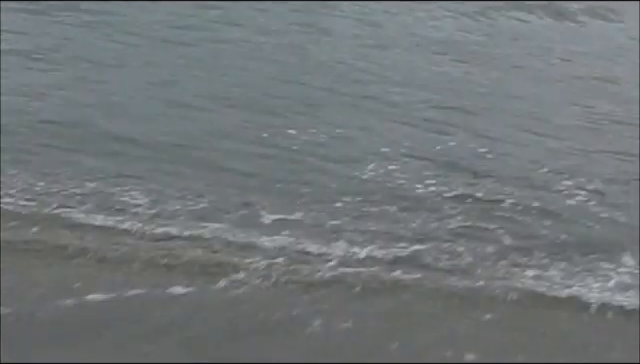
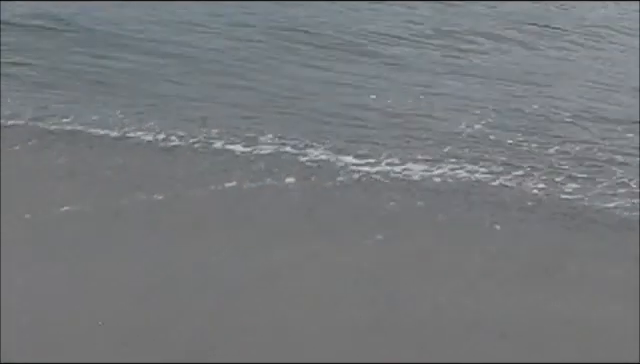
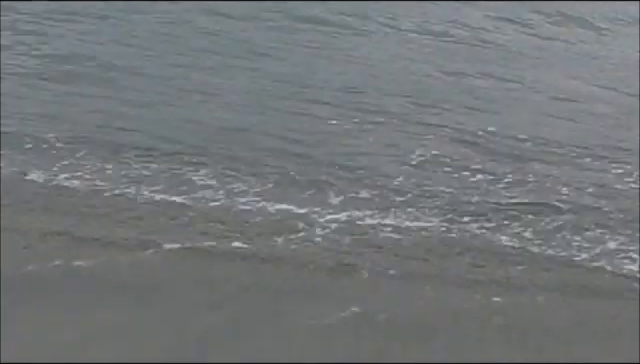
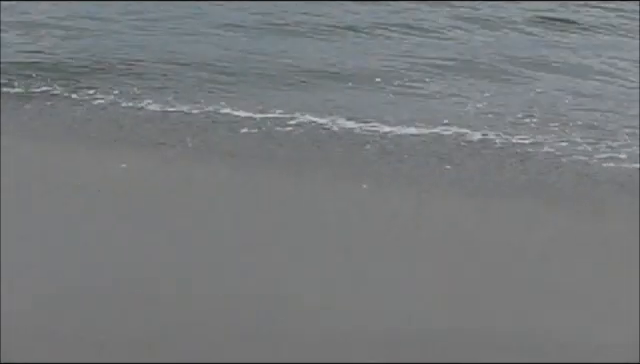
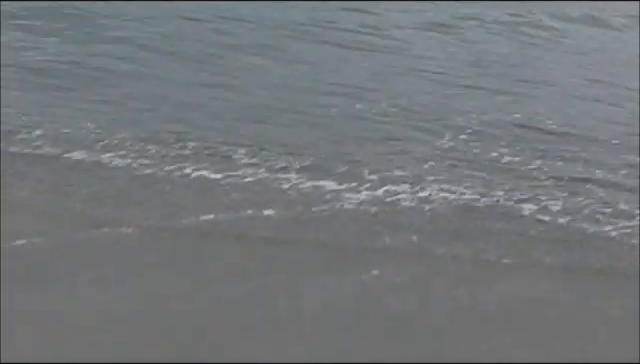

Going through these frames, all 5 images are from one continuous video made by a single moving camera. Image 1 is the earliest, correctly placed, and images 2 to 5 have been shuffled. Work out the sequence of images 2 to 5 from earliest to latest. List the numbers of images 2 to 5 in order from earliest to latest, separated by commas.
3, 5, 2, 4
